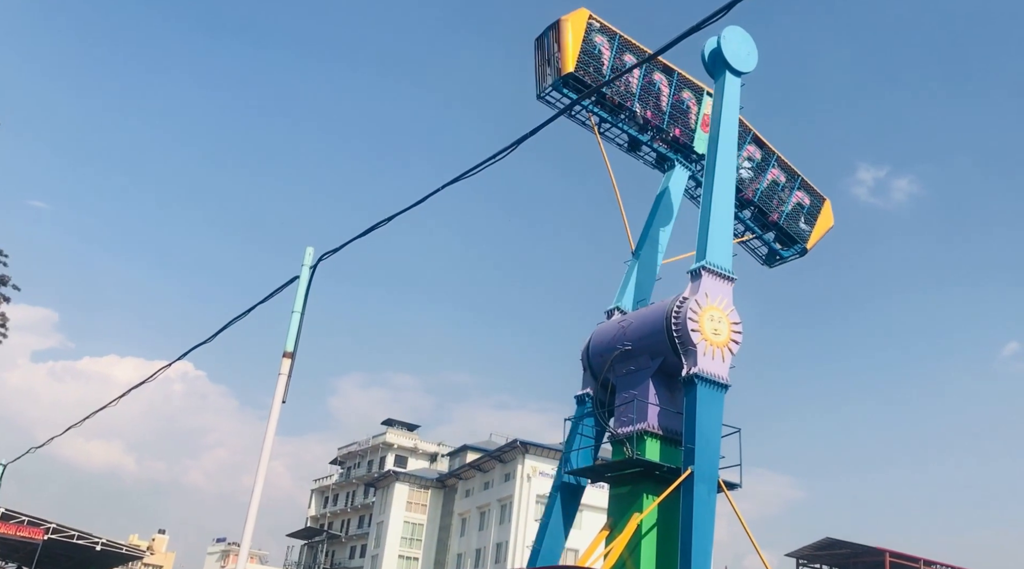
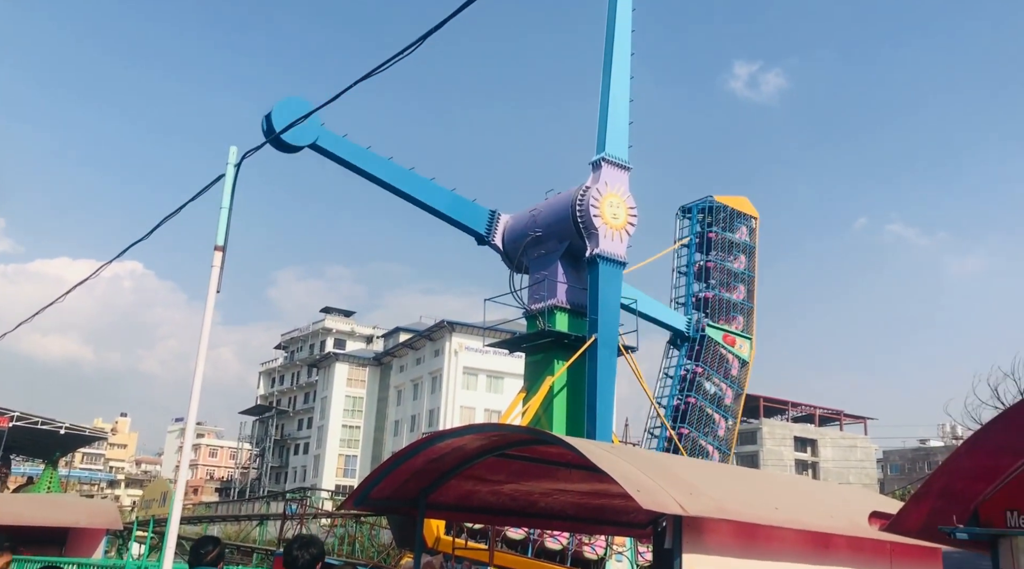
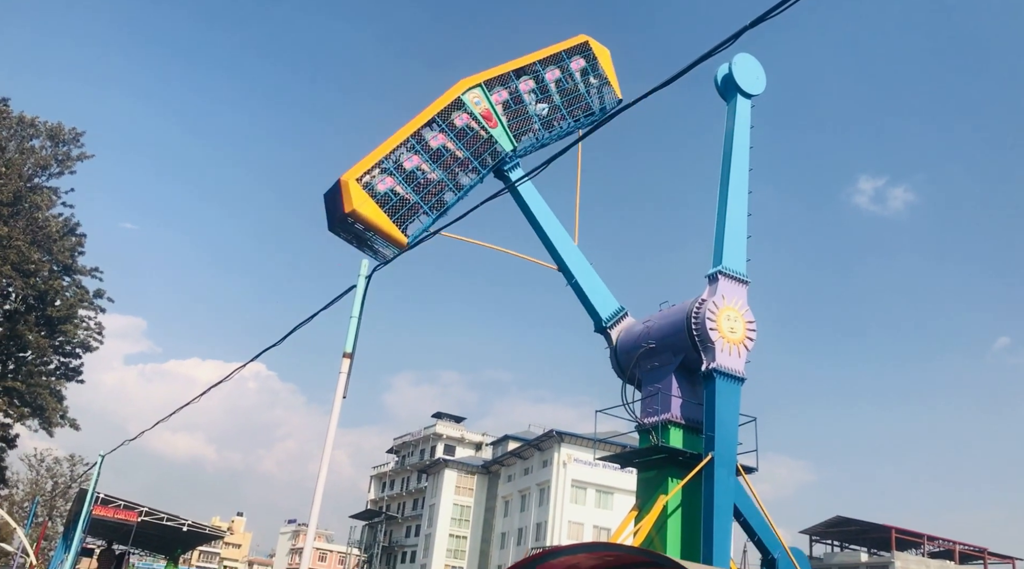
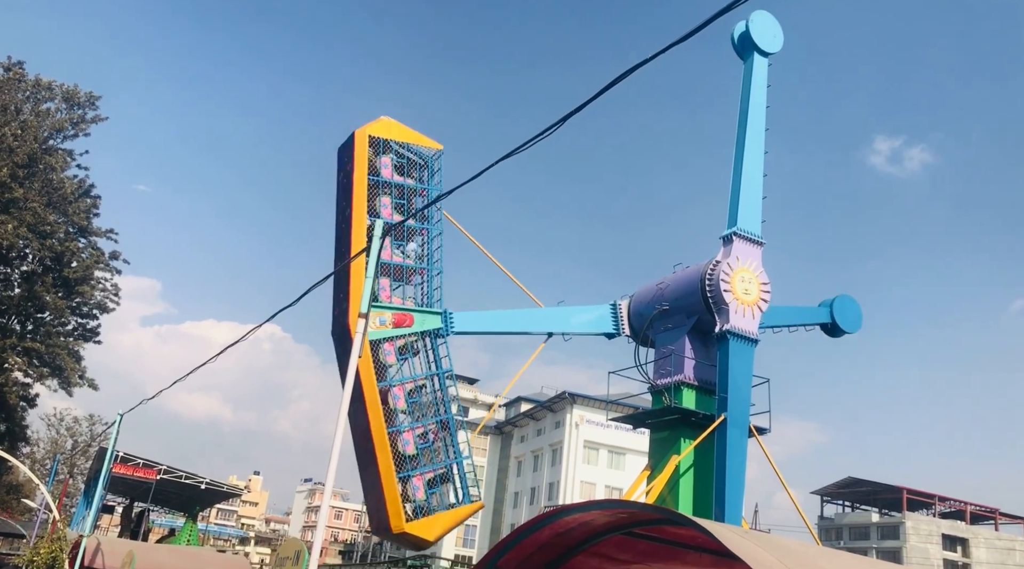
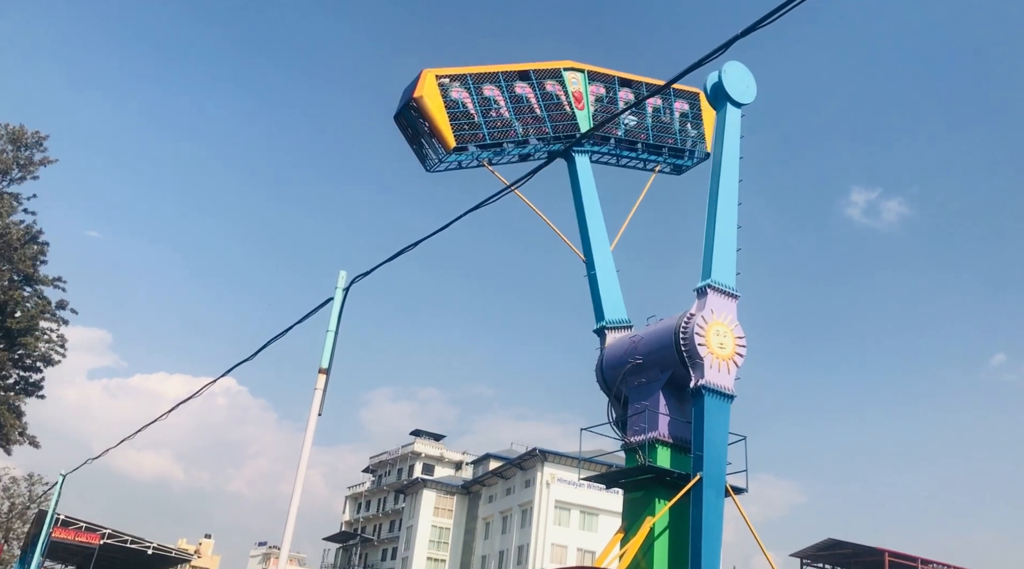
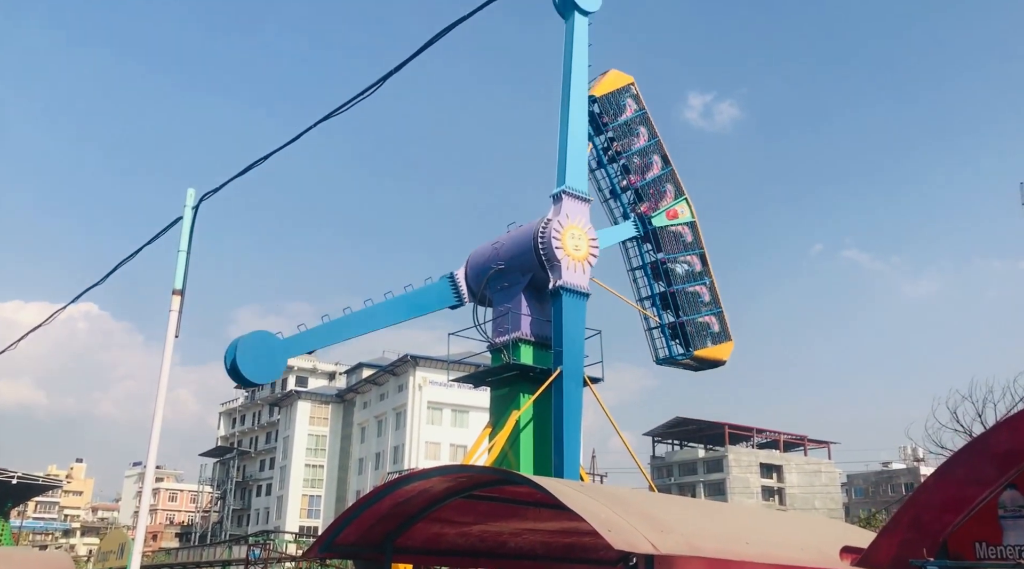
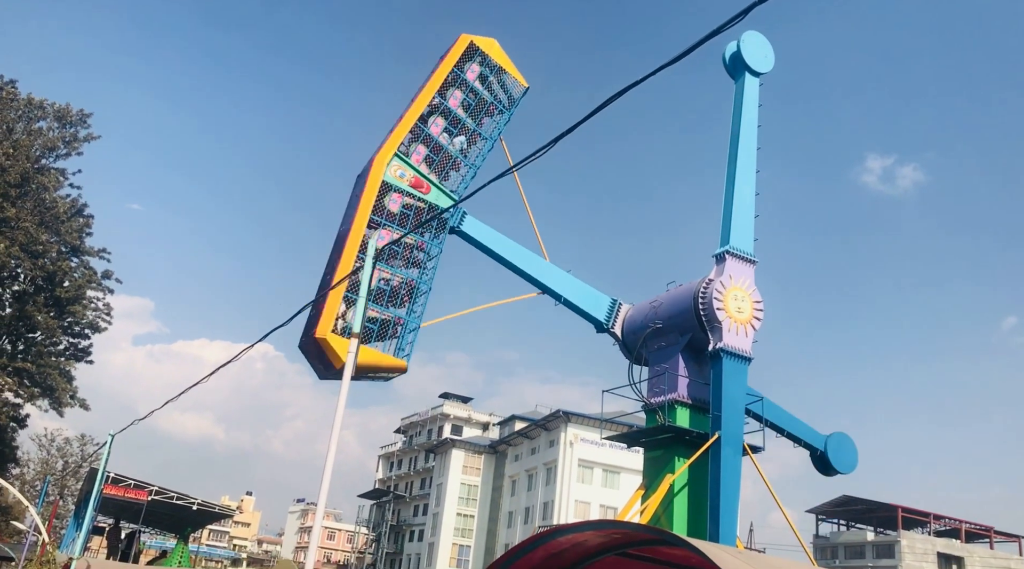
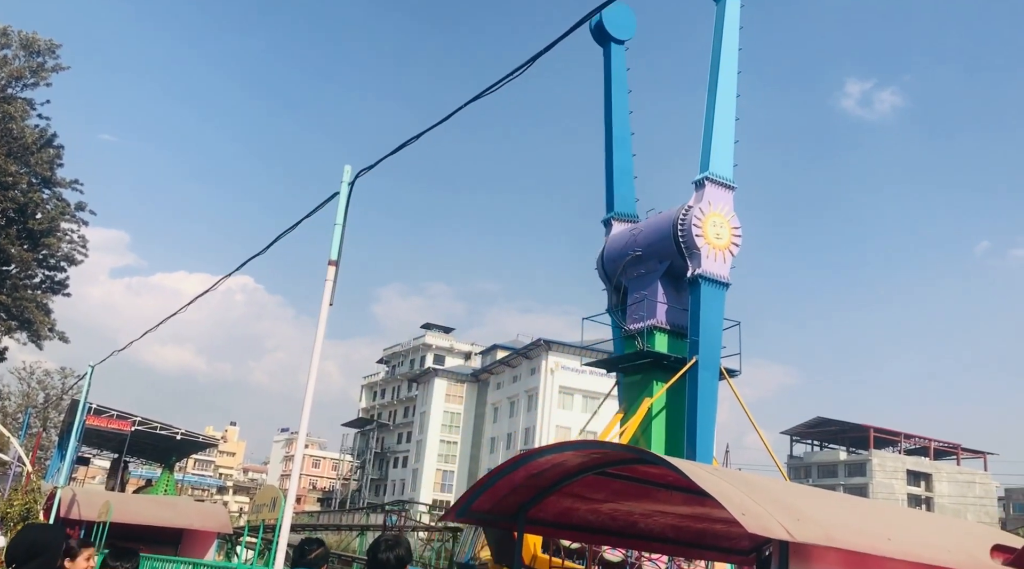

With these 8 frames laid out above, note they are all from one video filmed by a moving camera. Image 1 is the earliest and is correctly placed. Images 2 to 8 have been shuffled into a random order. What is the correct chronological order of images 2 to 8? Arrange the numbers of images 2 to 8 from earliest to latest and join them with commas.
5, 3, 7, 4, 8, 2, 6
